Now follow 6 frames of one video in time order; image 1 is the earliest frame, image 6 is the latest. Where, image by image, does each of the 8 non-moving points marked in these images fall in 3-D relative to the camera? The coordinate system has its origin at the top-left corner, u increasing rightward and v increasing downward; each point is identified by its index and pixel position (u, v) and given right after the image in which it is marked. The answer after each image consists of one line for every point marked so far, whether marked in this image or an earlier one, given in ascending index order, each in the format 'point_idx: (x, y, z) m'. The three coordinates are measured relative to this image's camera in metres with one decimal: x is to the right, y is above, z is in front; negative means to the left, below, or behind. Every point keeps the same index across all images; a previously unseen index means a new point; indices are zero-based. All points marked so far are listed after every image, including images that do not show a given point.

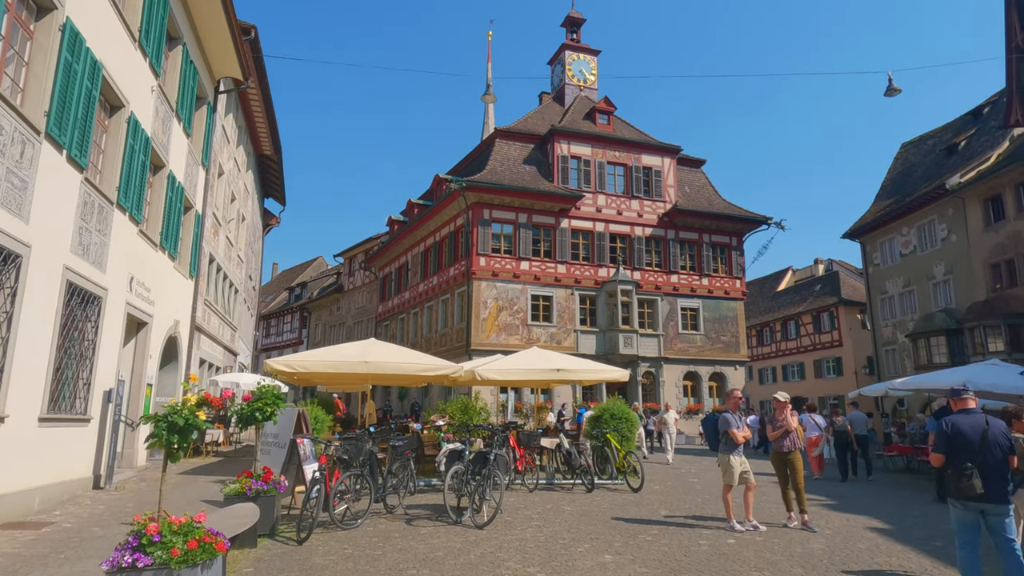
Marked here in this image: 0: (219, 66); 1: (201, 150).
0: (-7.1, +5.4, +16.4) m
1: (-7.2, +3.2, +15.7) m
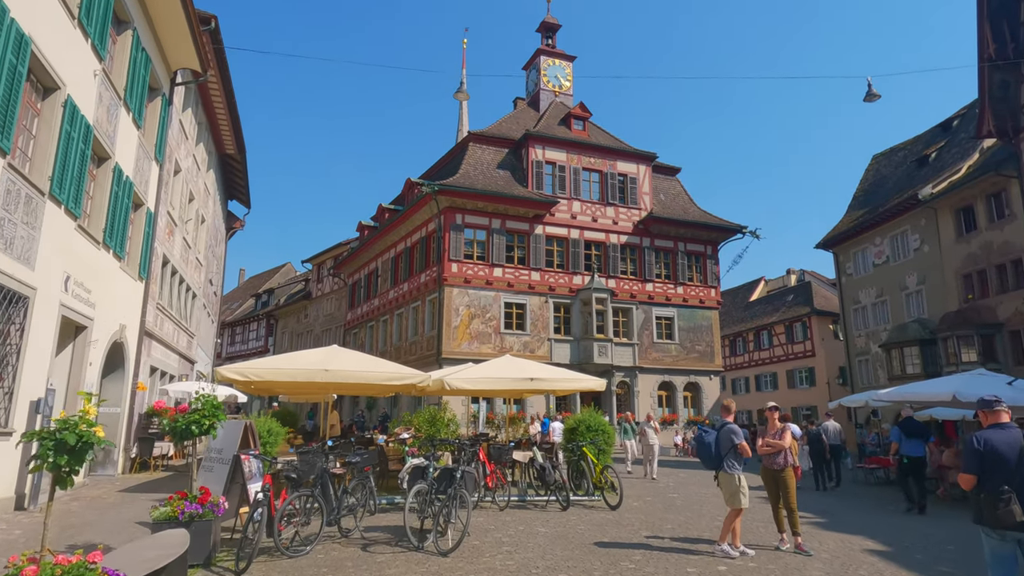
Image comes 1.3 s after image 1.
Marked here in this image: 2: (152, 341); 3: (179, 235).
0: (-7.7, +5.3, +15.5) m
1: (-7.8, +3.2, +14.8) m
2: (-8.5, -1.3, +15.9) m
3: (-9.0, +1.4, +18.2) m
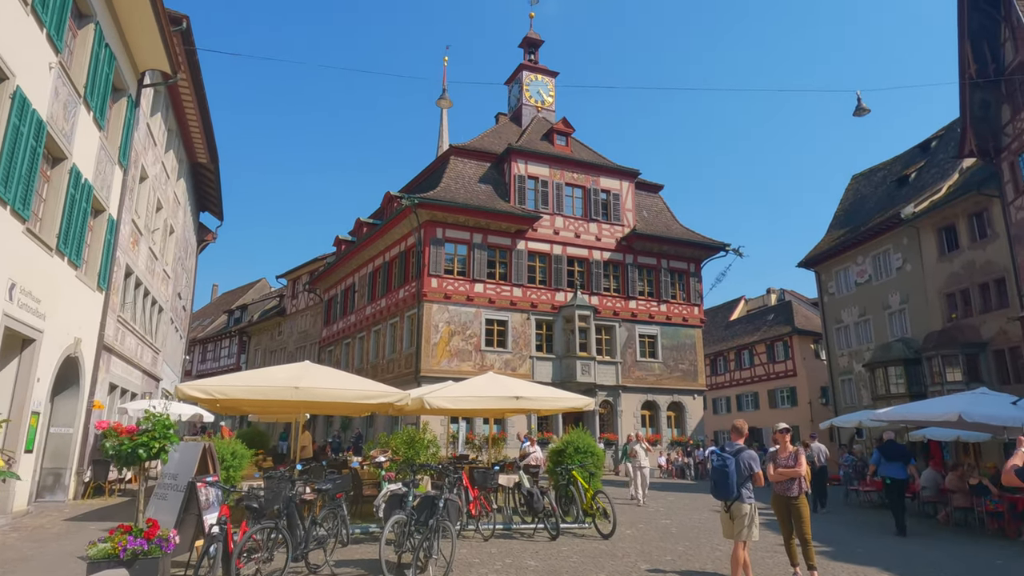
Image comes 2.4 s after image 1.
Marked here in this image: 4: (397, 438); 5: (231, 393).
0: (-8.0, +5.0, +14.7) m
1: (-8.1, +2.9, +14.0) m
2: (-8.8, -1.5, +14.9) m
3: (-9.4, +1.1, +17.3) m
4: (-2.0, -2.6, +11.5) m
5: (-4.3, -1.6, +10.5) m
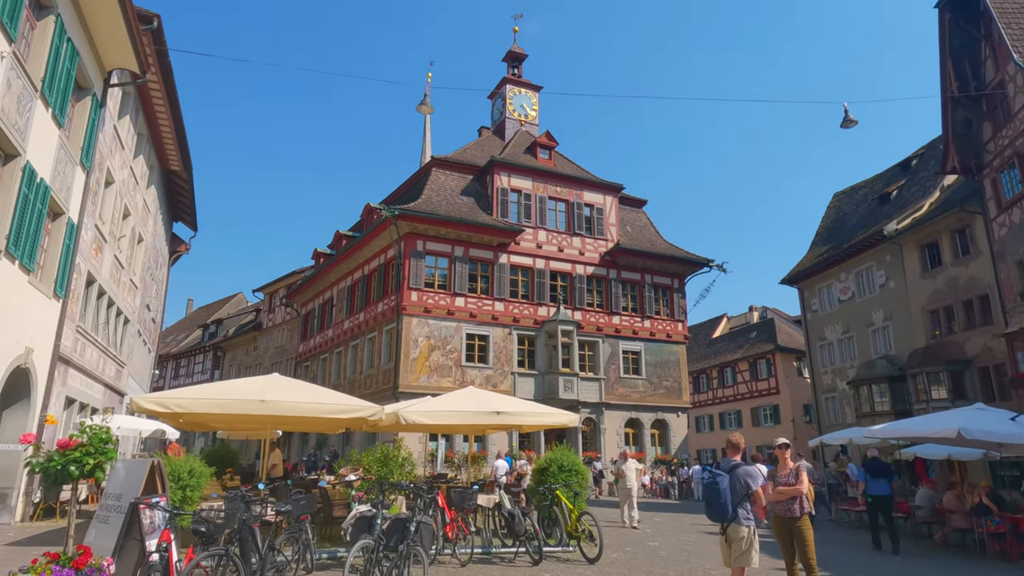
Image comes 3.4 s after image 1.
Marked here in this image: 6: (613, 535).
0: (-8.4, +4.9, +14.1) m
1: (-8.5, +2.8, +13.3) m
2: (-9.2, -1.7, +14.1) m
3: (-9.8, +0.9, +16.5) m
4: (-2.3, -2.7, +10.9) m
5: (-4.6, -1.7, +9.8) m
6: (+1.7, -4.3, +11.7) m
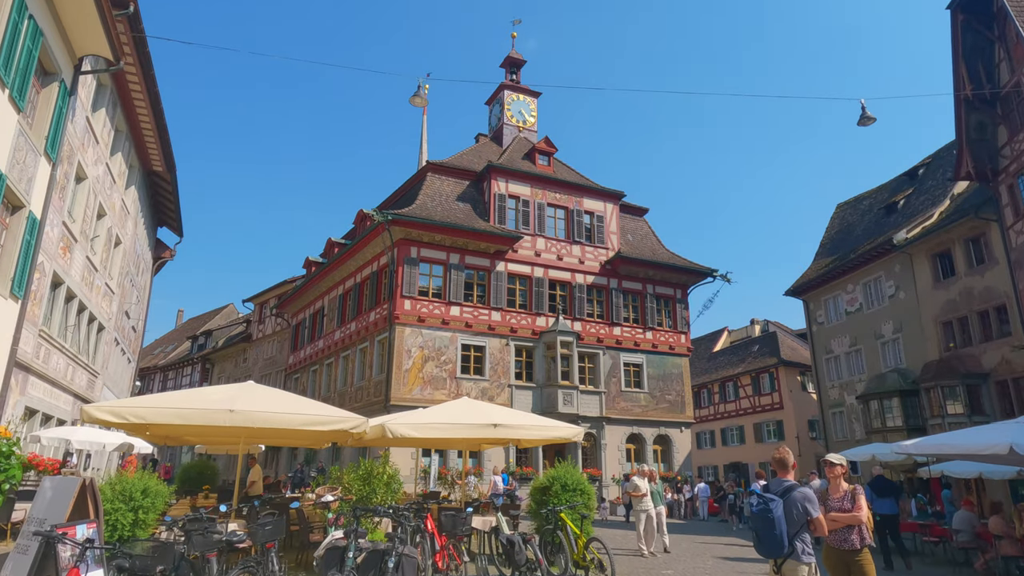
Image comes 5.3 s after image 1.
0: (-8.4, +4.8, +13.2) m
1: (-8.5, +2.8, +12.3) m
2: (-9.3, -1.7, +13.0) m
3: (-9.9, +0.8, +15.5) m
4: (-2.3, -2.7, +9.8) m
5: (-4.6, -1.7, +8.7) m
6: (+1.7, -4.3, +10.6) m
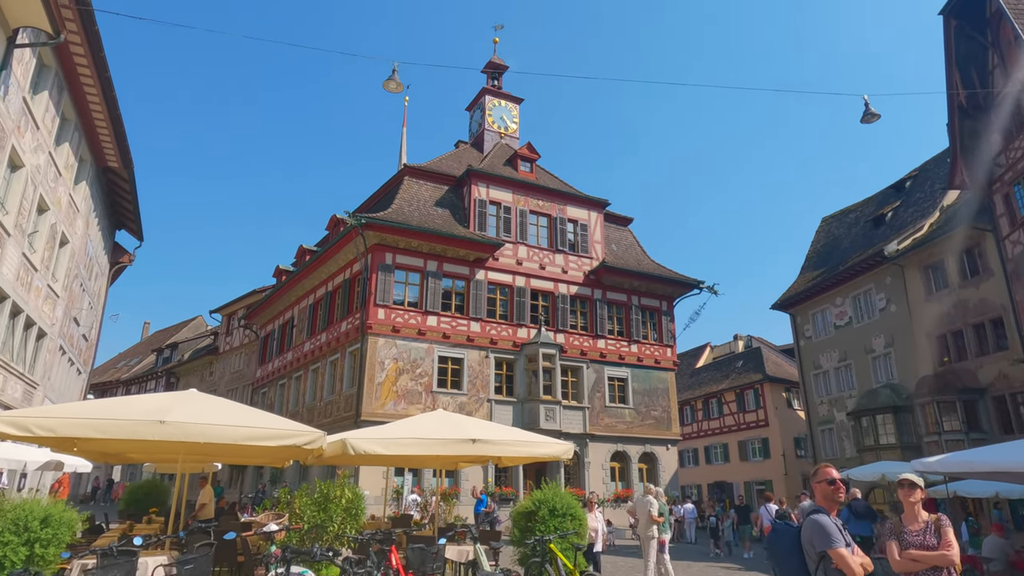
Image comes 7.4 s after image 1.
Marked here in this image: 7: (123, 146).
0: (-8.7, +4.9, +11.8) m
1: (-8.8, +2.8, +10.9) m
2: (-9.6, -1.7, +11.4) m
3: (-10.3, +0.8, +14.0) m
4: (-2.5, -2.6, +8.4) m
5: (-4.8, -1.5, +7.3) m
6: (+1.4, -4.2, +9.3) m
7: (-10.9, +4.0, +18.8) m
